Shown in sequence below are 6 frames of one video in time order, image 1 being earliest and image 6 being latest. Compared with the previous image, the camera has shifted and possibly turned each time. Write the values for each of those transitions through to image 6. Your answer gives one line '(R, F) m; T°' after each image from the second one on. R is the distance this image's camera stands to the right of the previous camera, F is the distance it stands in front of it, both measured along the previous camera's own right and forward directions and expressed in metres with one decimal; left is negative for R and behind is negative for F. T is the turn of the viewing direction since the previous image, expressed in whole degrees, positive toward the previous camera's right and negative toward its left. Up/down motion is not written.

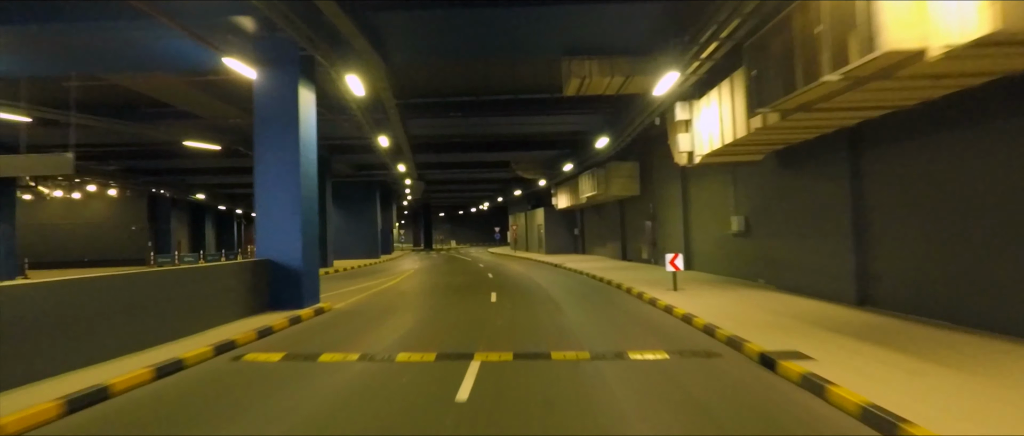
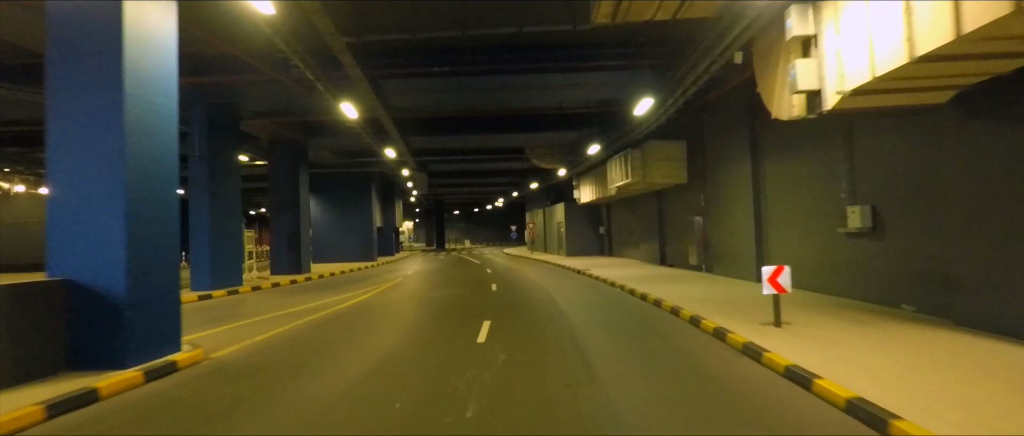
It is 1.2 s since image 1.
(+0.4, +6.2) m; -2°
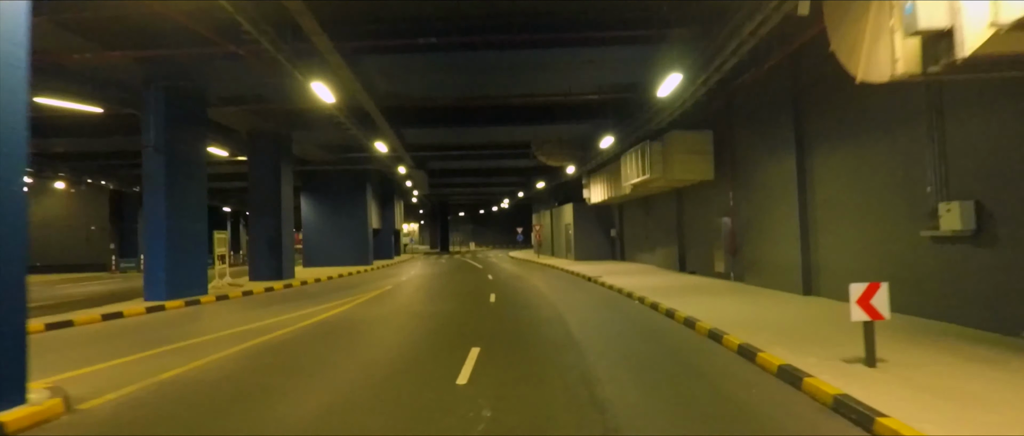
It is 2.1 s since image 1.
(+0.2, +2.7) m; -1°
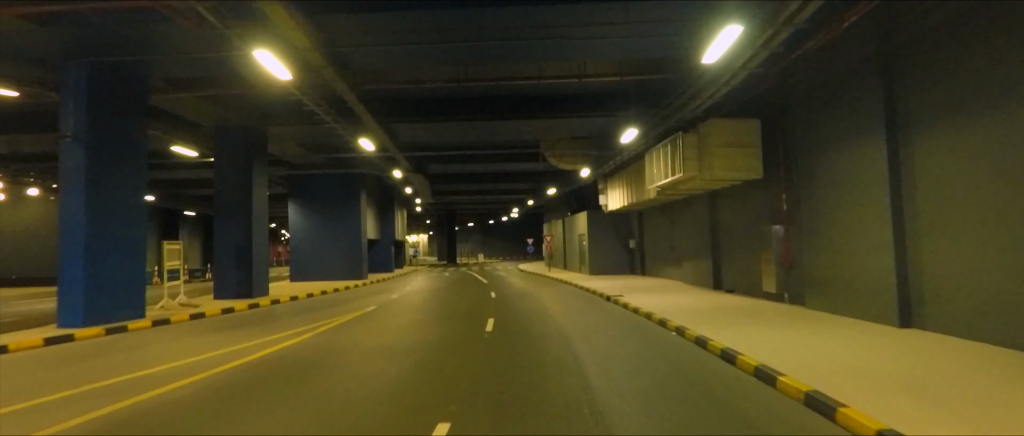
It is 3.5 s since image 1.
(+0.3, +3.6) m; -1°
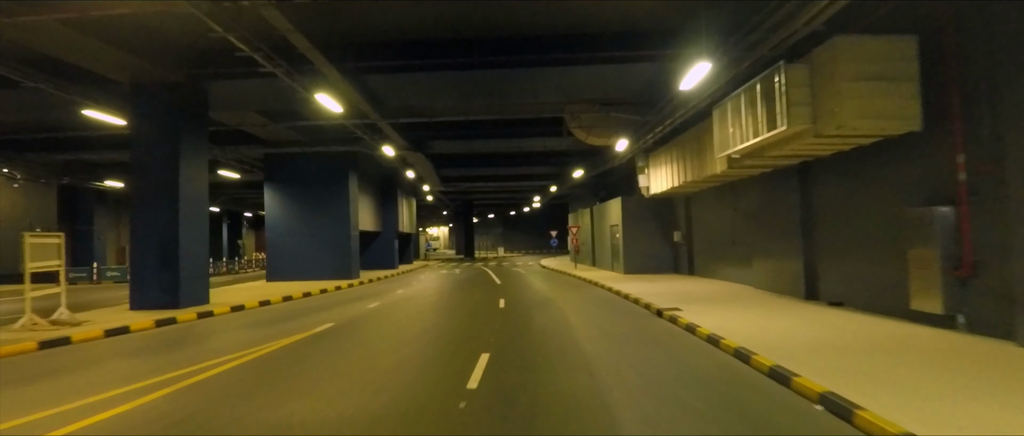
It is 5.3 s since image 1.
(+0.4, +5.9) m; -3°
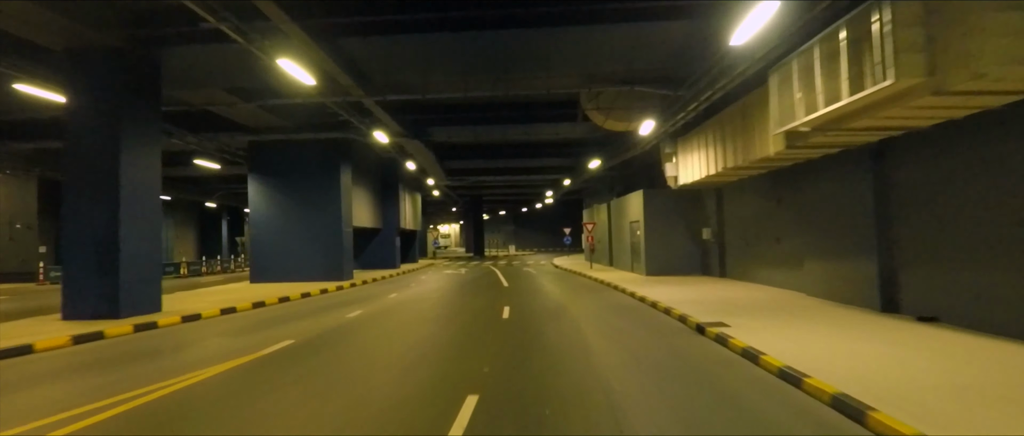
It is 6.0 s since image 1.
(+0.2, +2.9) m; -1°
